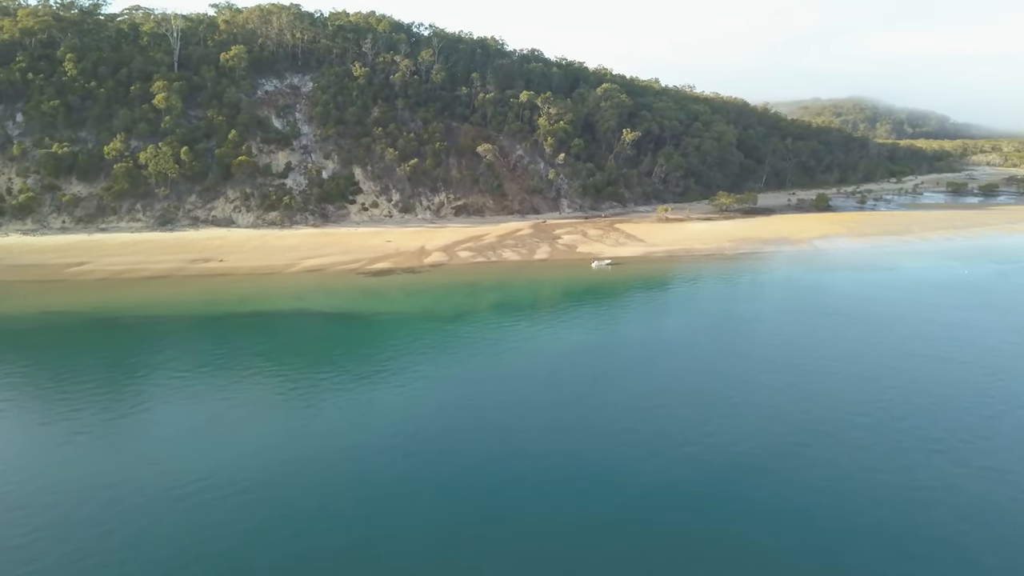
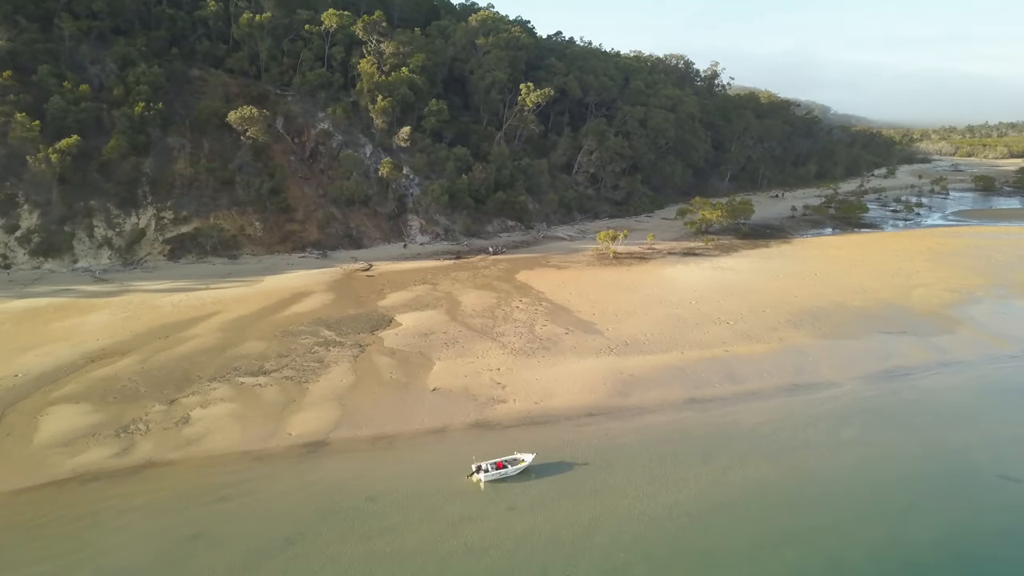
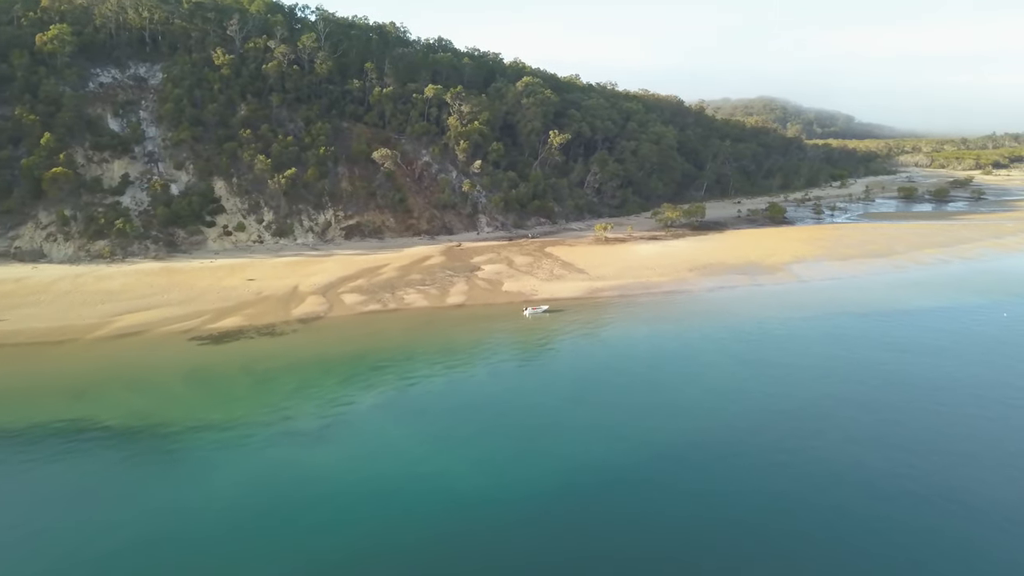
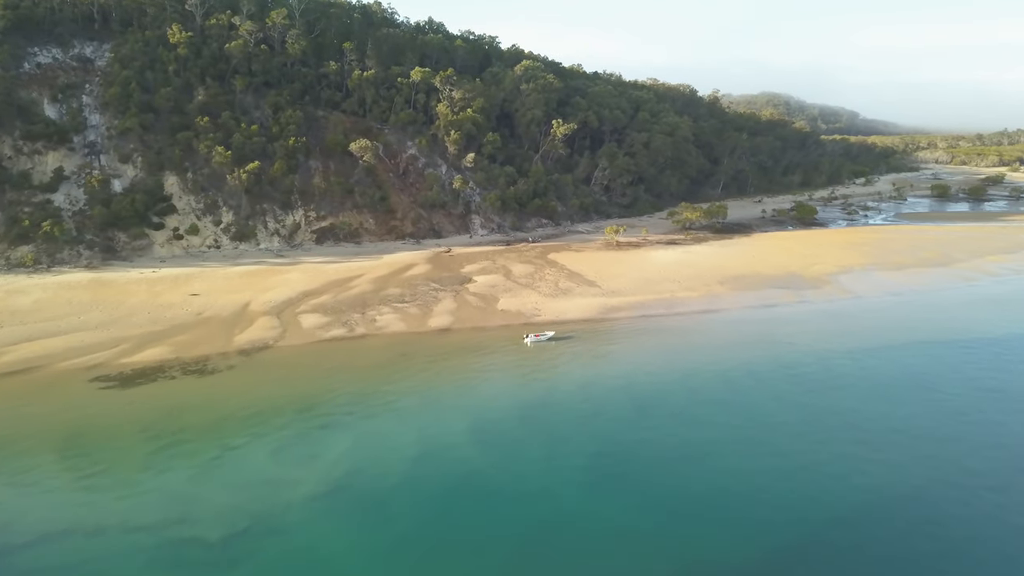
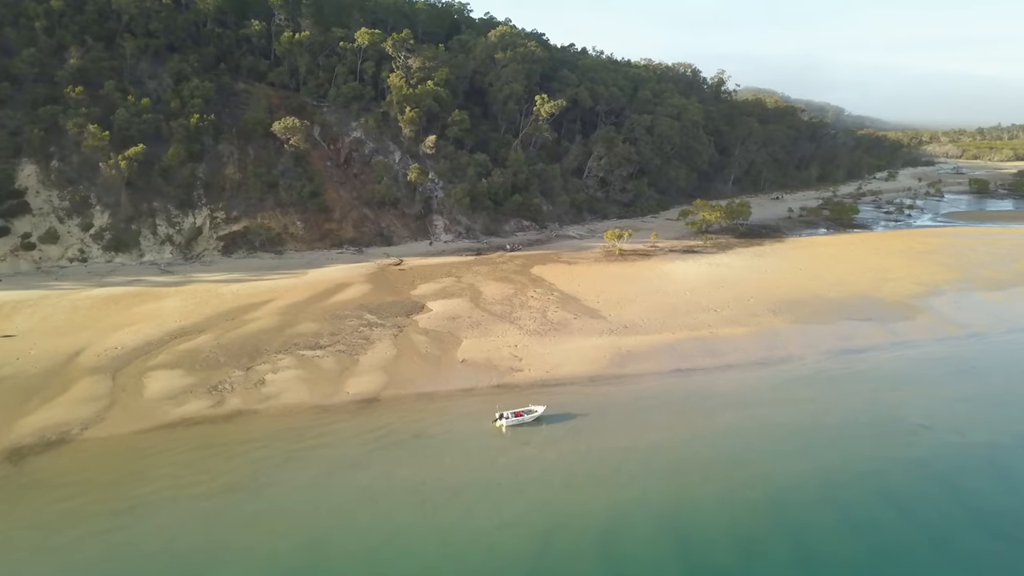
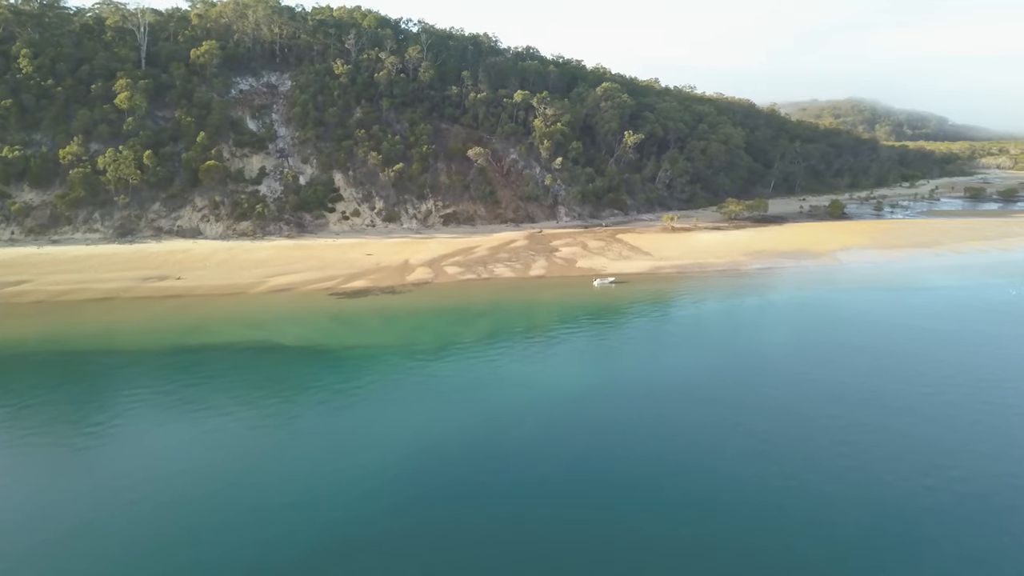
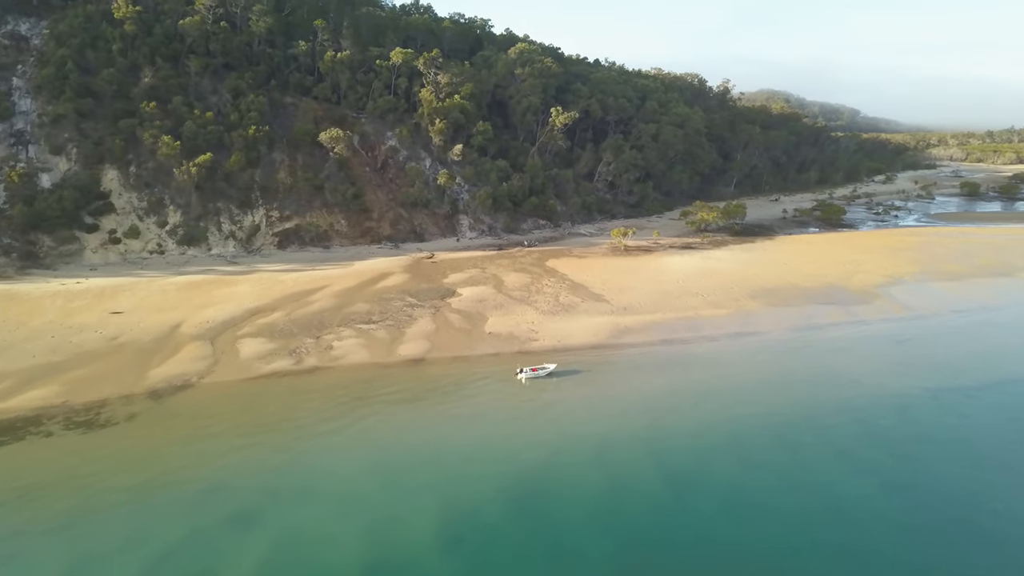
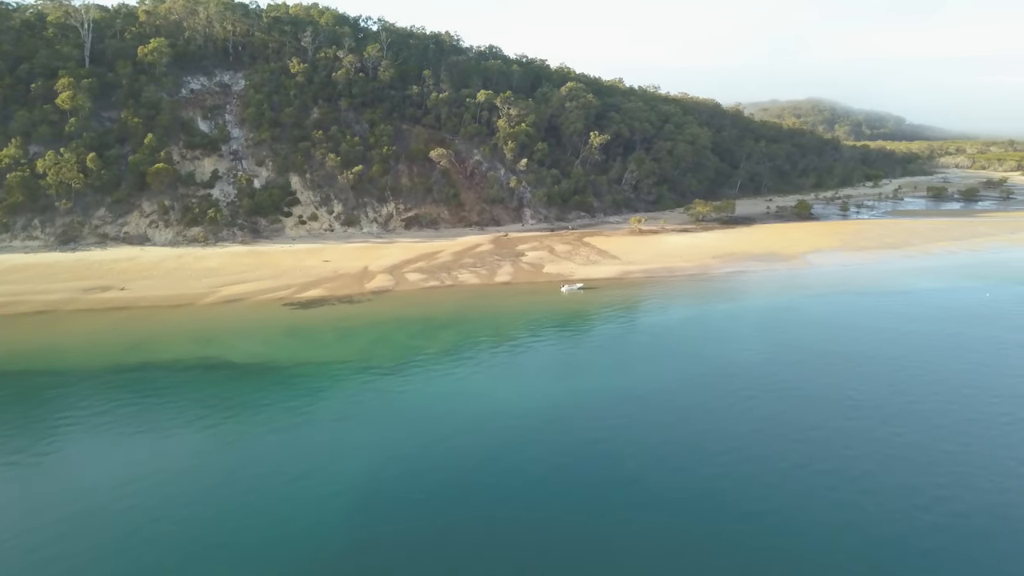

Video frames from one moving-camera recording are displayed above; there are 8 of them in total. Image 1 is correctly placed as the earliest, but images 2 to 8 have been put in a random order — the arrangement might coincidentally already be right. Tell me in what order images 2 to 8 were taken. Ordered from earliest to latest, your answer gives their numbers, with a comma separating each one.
6, 8, 3, 4, 7, 5, 2
